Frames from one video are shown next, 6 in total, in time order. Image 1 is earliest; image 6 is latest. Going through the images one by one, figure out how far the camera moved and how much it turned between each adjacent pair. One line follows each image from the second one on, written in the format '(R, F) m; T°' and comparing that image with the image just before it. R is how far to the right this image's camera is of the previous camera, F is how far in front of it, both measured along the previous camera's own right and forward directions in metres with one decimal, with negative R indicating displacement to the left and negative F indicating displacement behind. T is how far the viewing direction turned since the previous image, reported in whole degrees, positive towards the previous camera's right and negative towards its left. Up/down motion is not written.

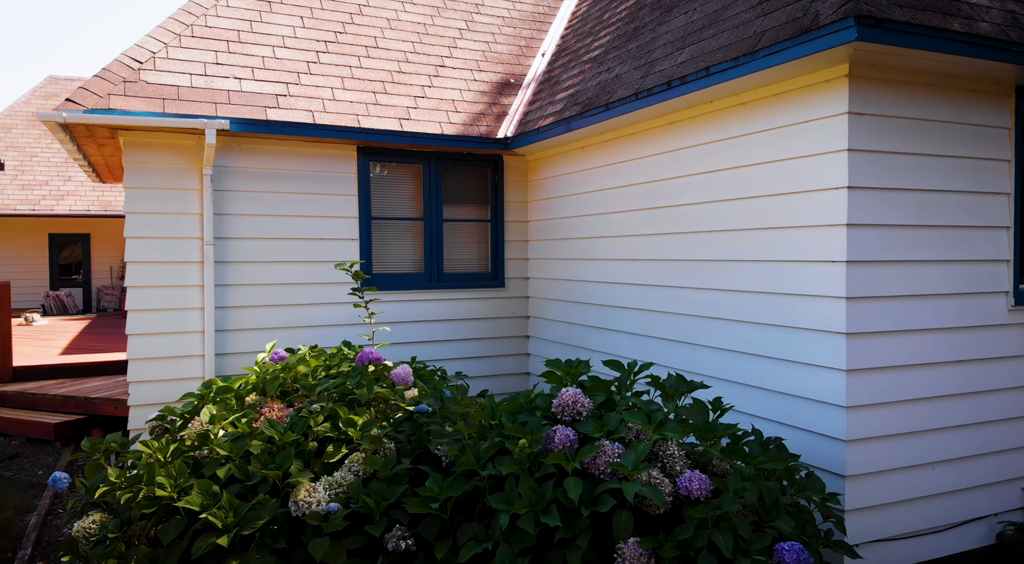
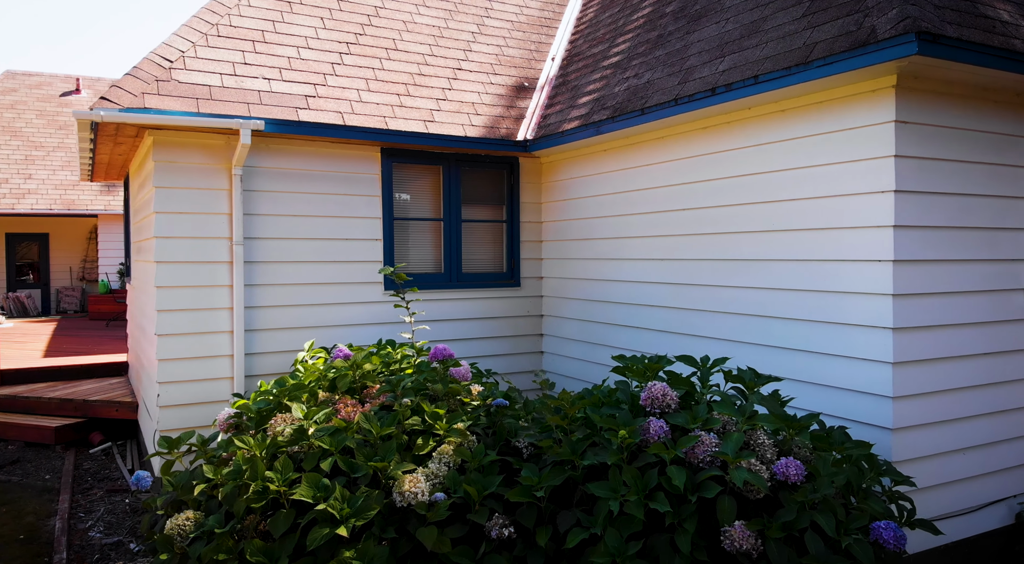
(-0.6, -0.1) m; +4°
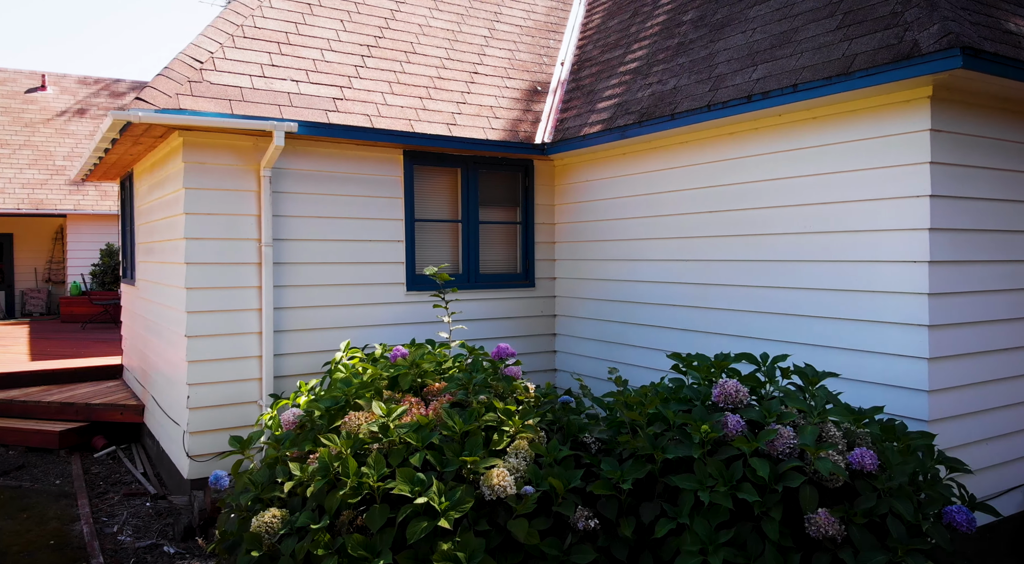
(-0.5, -0.1) m; +3°
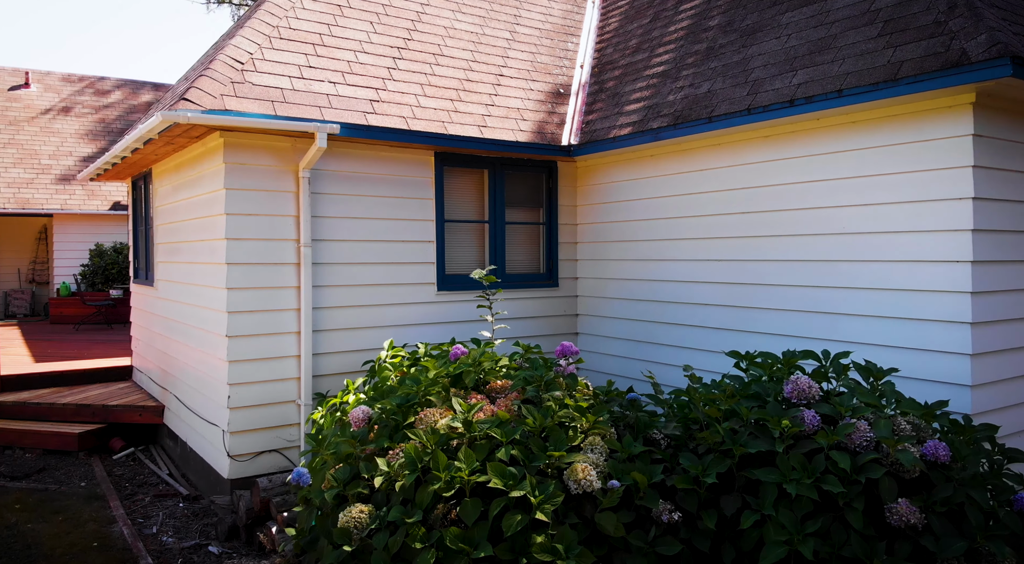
(-0.5, -0.1) m; +2°
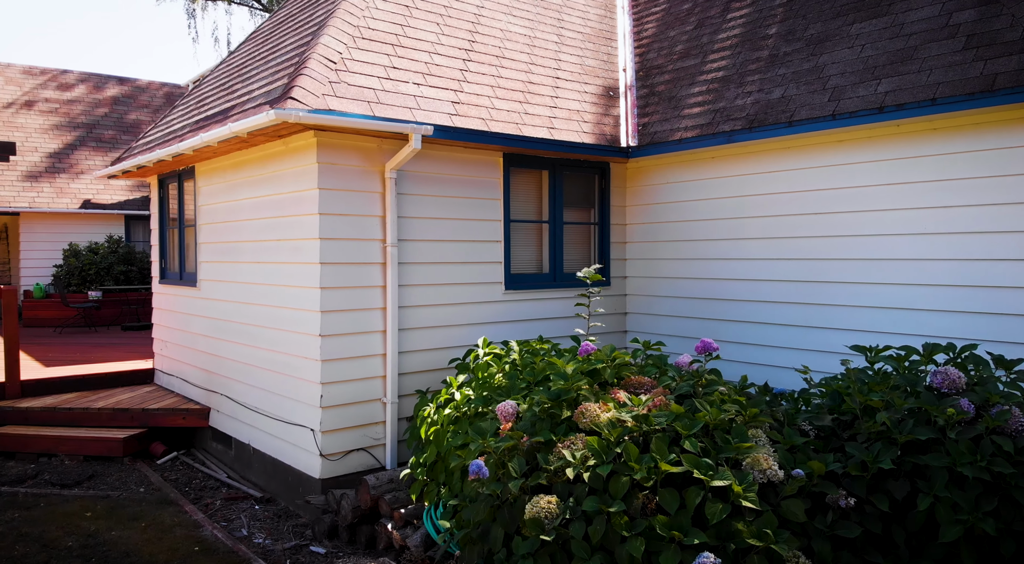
(-1.1, -0.1) m; +5°
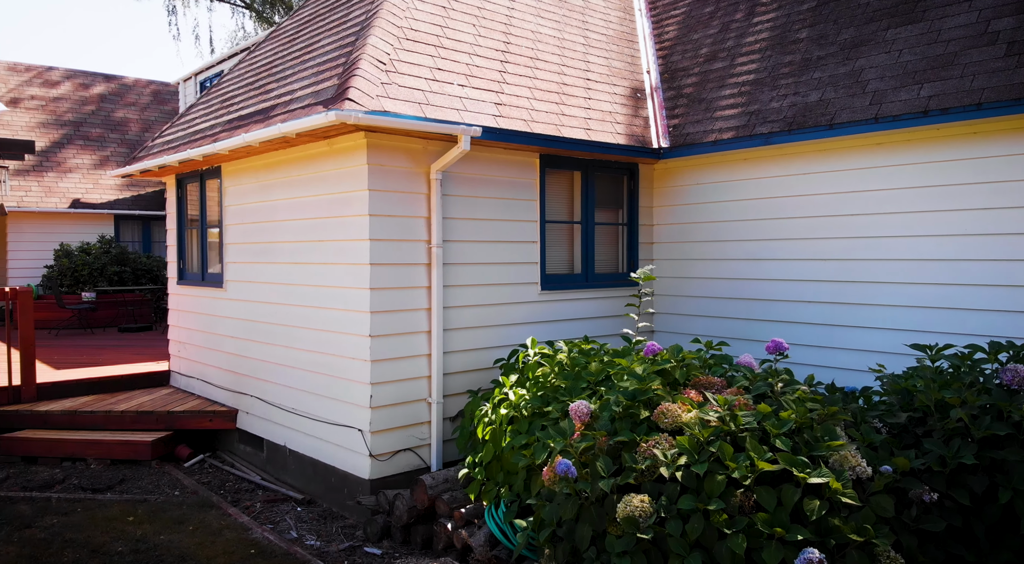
(-0.5, 0.0) m; +2°
